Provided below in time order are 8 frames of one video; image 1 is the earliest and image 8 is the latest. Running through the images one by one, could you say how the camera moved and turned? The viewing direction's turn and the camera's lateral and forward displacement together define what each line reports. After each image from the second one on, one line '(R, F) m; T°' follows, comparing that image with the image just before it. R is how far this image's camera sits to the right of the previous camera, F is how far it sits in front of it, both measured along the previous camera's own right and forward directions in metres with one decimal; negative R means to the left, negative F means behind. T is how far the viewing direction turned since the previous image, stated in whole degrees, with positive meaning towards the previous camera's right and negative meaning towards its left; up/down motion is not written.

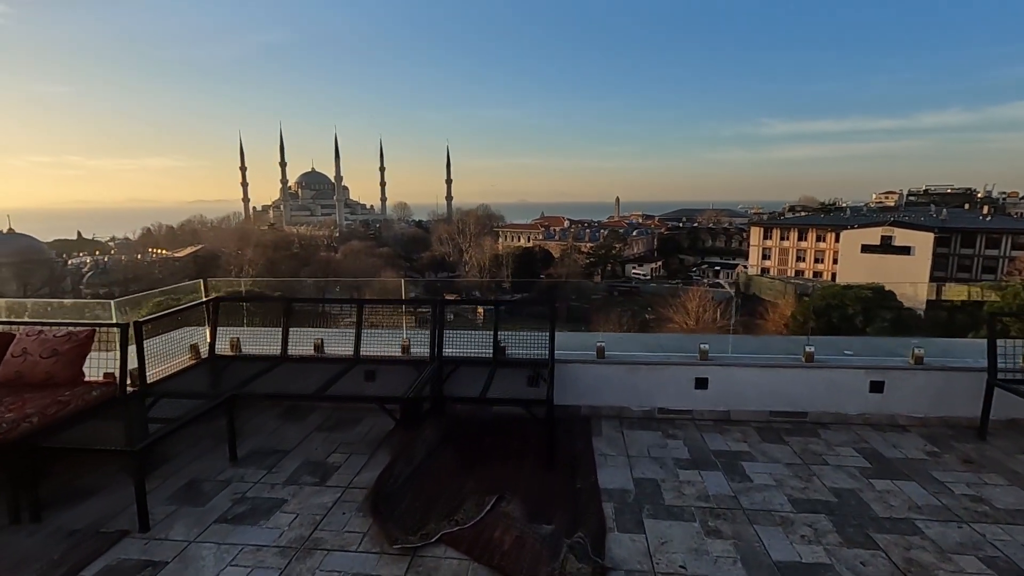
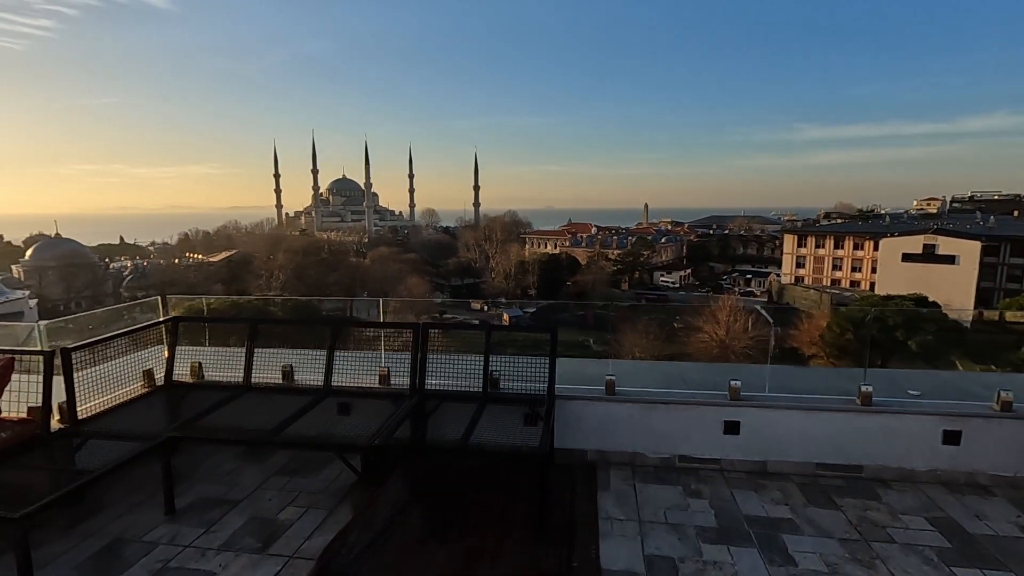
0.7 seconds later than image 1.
(+0.2, +0.4) m; -3°
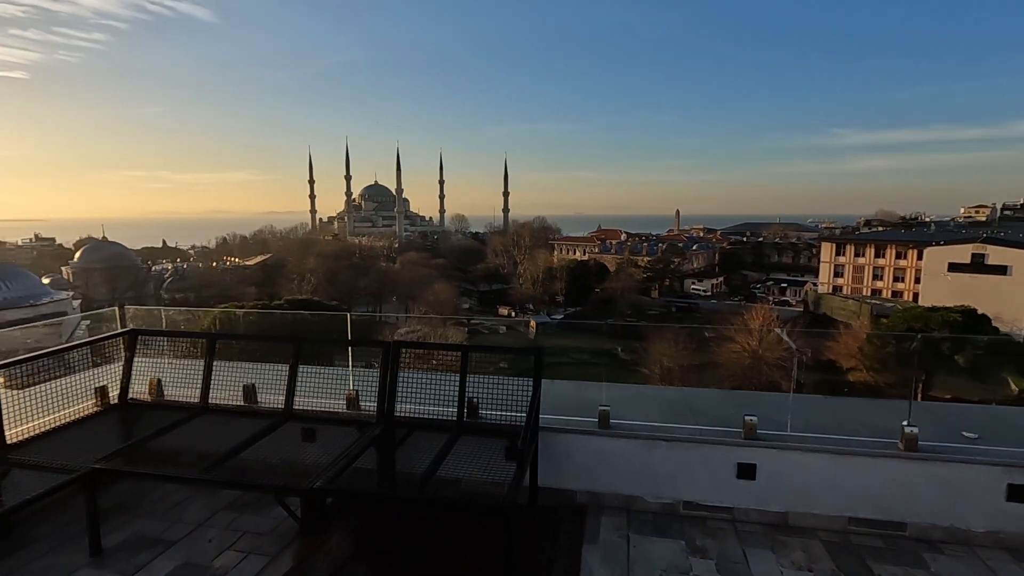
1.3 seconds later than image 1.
(+0.2, +0.3) m; -3°
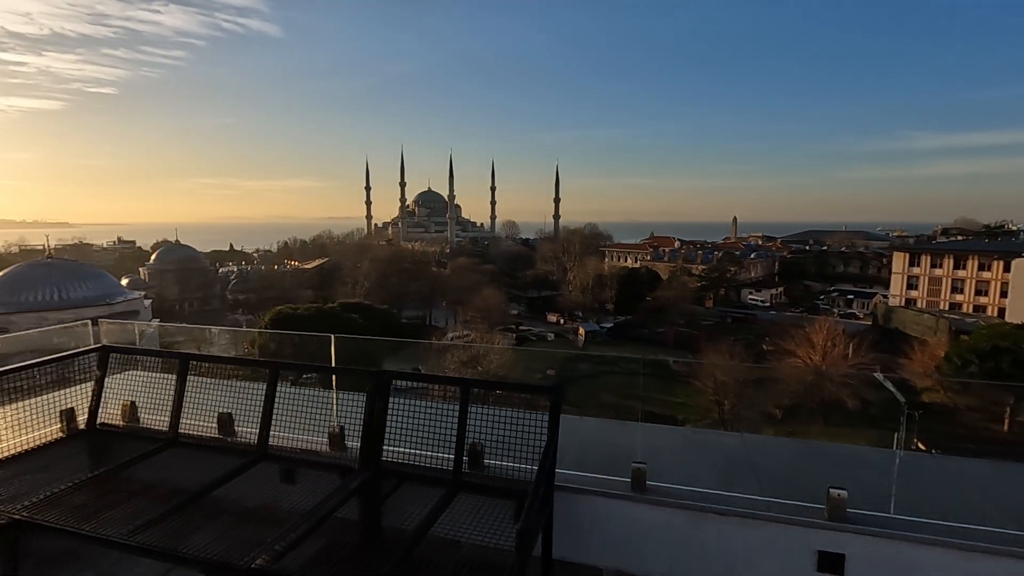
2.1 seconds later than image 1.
(+0.1, +0.4) m; -5°
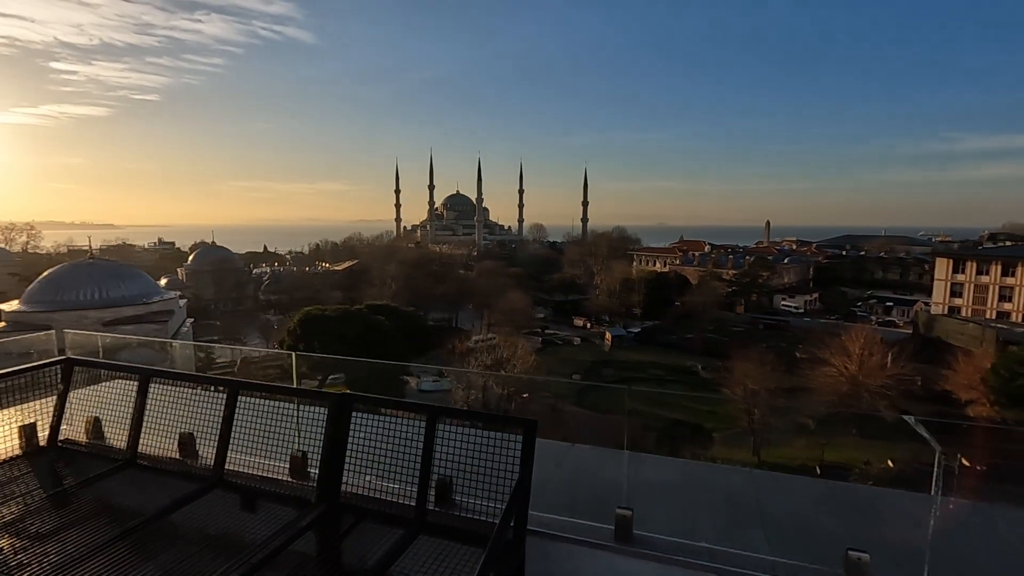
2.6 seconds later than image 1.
(+0.2, +0.2) m; -3°
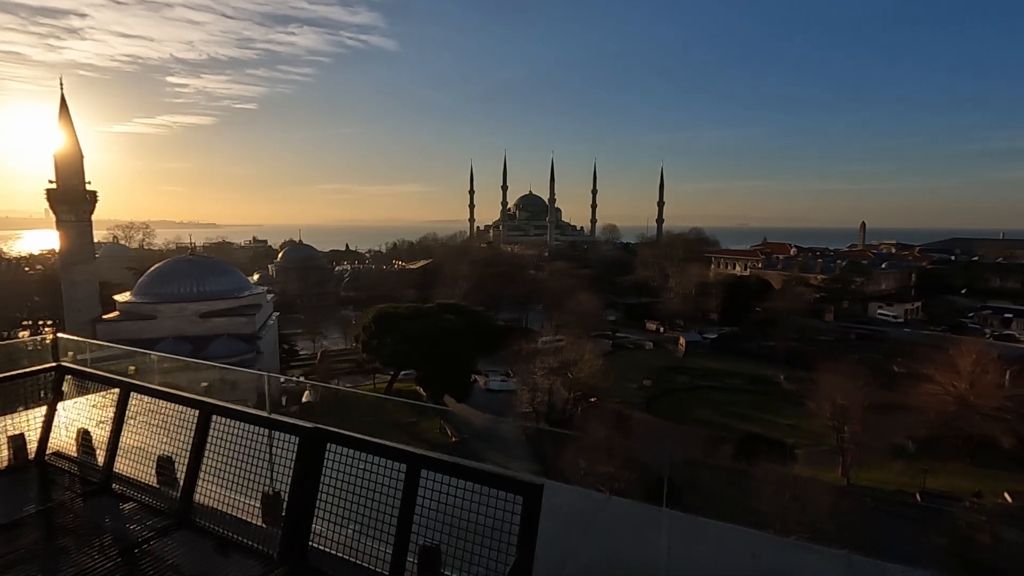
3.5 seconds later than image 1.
(+0.1, +0.4) m; -8°
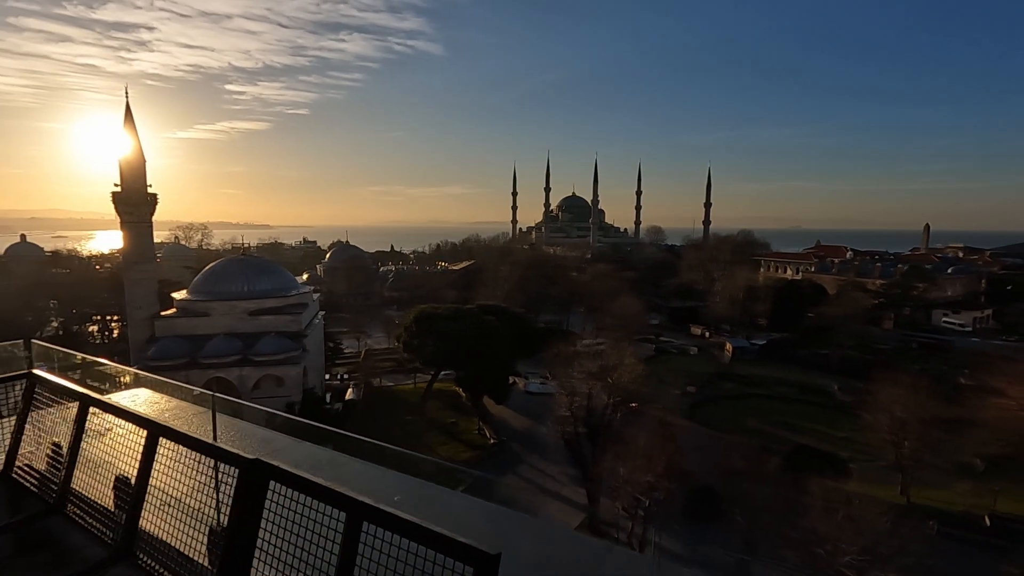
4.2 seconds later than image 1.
(+0.2, +0.2) m; -4°
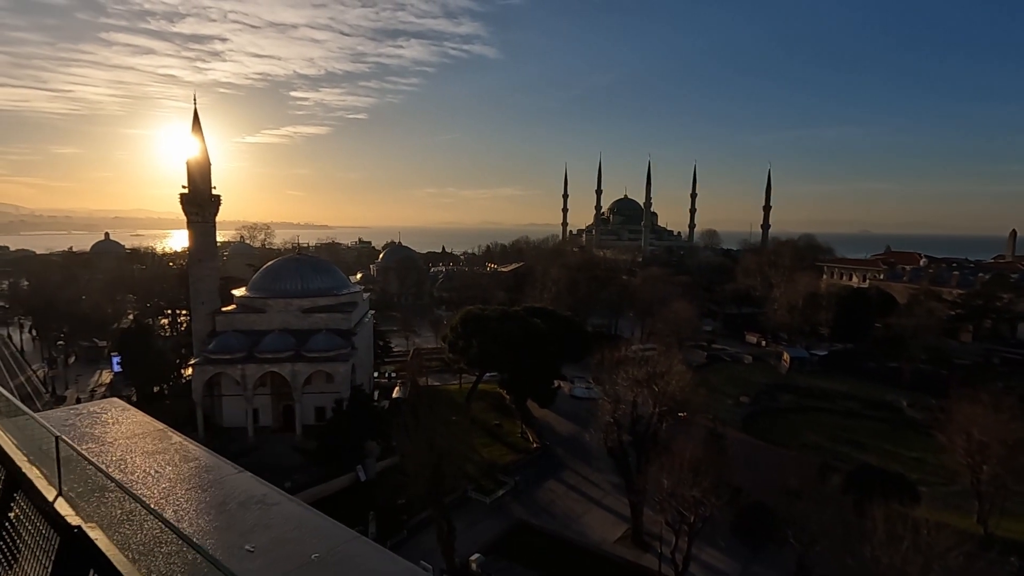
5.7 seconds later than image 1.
(+0.3, +0.3) m; -5°
